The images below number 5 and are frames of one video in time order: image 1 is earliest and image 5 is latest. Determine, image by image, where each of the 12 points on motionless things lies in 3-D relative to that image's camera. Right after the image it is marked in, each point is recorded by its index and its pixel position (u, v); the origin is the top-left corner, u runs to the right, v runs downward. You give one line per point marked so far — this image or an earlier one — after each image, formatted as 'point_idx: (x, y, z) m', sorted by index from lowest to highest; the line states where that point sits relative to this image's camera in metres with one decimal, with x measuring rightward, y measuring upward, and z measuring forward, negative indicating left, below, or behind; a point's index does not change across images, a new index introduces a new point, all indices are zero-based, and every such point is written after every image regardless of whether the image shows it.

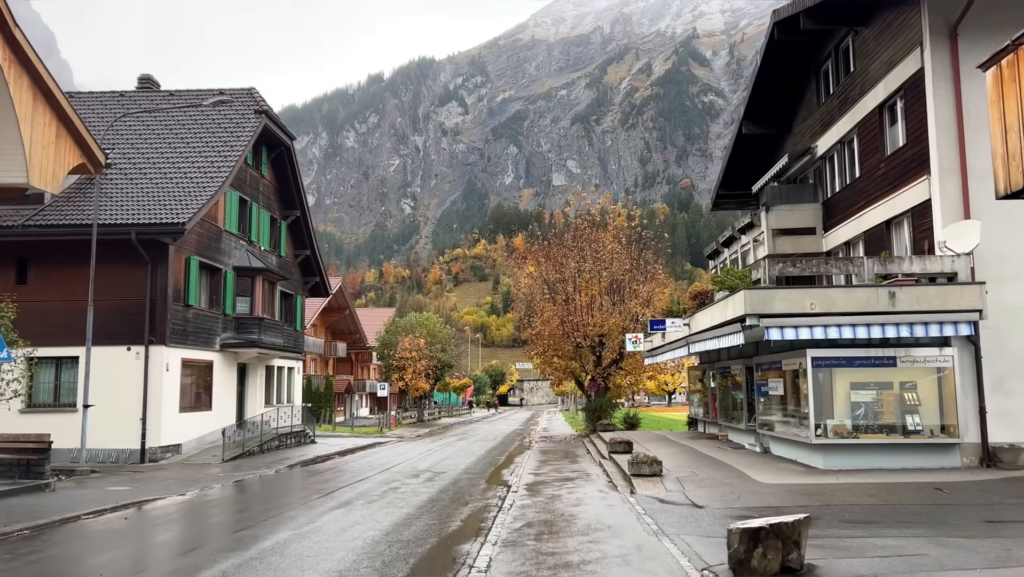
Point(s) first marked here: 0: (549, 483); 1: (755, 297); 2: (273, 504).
0: (+0.8, -4.5, +16.8) m
1: (+4.9, -0.2, +14.6) m
2: (-5.1, -4.7, +15.8) m
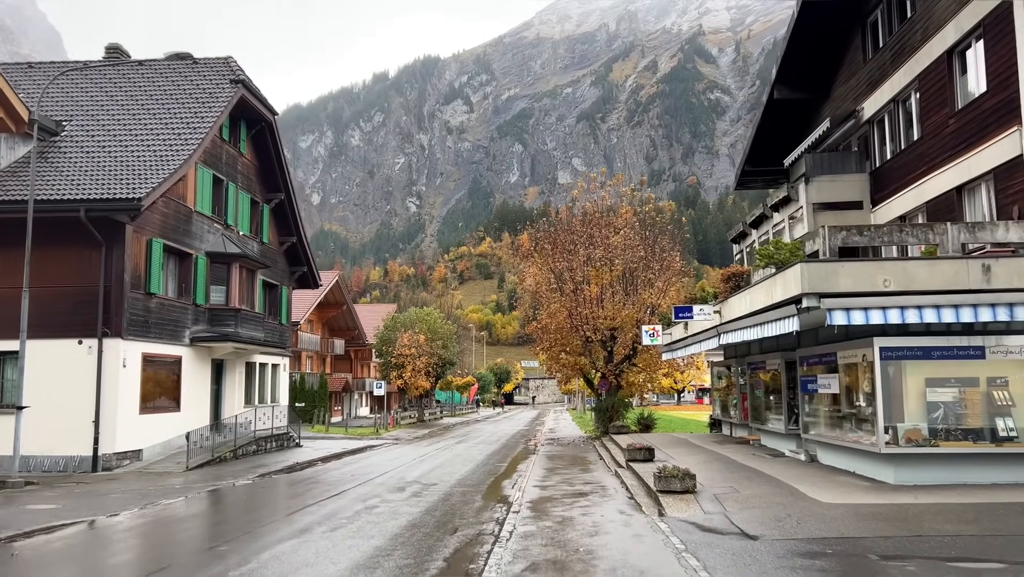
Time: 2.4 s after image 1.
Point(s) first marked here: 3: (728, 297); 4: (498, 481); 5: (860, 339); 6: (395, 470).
0: (+0.9, -4.1, +14.0) m
1: (+4.9, +0.3, +11.7) m
2: (-5.1, -4.3, +13.1) m
3: (+5.2, -0.2, +17.3) m
4: (-0.3, -4.6, +17.3) m
5: (+6.4, -0.9, +13.5) m
6: (-3.1, -4.9, +19.6) m
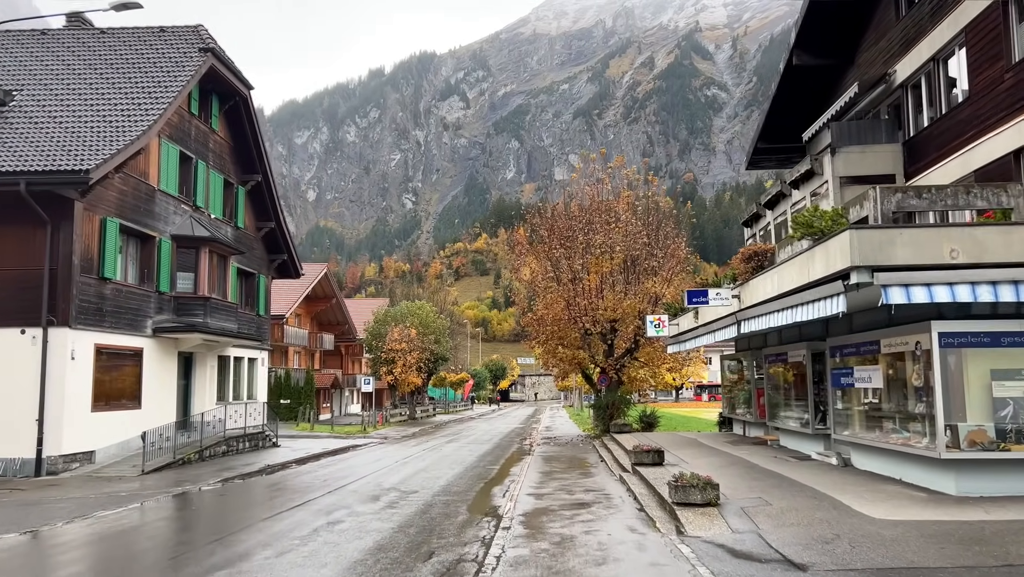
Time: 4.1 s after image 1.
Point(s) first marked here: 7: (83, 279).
0: (+0.7, -3.7, +12.0) m
1: (+4.8, +0.6, +9.7) m
2: (-5.3, -3.9, +11.0) m
3: (+5.0, +0.2, +15.3) m
4: (-0.5, -4.2, +15.2) m
5: (+6.3, -0.6, +11.5) m
6: (-3.3, -4.5, +17.6) m
7: (-11.2, +0.2, +19.0) m
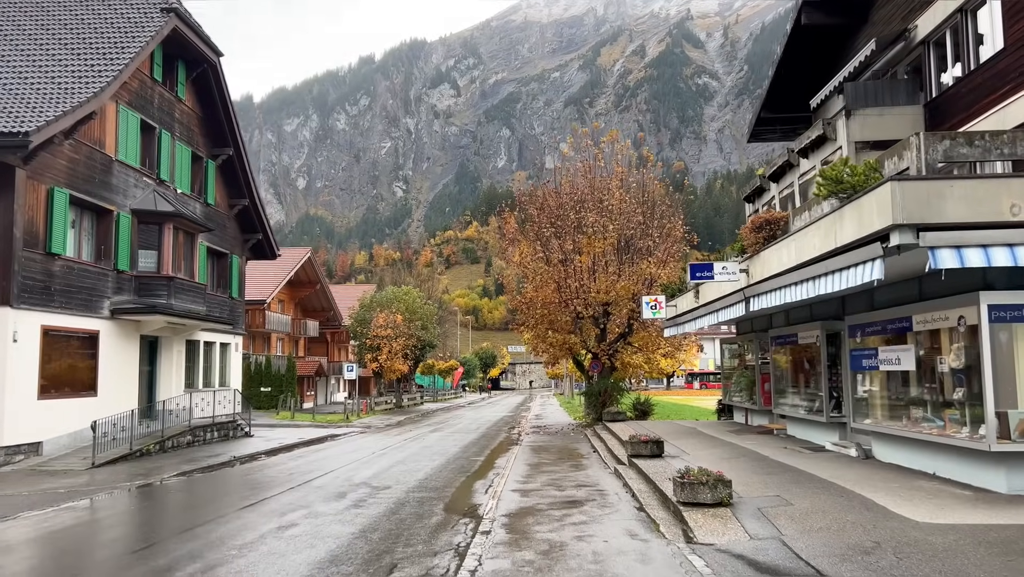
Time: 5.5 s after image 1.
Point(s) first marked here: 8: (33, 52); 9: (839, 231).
0: (+0.4, -3.2, +10.5) m
1: (+4.5, +1.1, +8.2) m
2: (-5.5, -3.4, +9.4) m
3: (+4.7, +0.7, +13.8) m
4: (-0.8, -3.7, +13.7) m
5: (+6.0, -0.1, +10.0) m
6: (-3.7, -3.9, +16.1) m
7: (-11.5, +0.8, +17.4) m
8: (-13.0, +6.4, +19.8) m
9: (+4.3, +0.8, +9.7) m
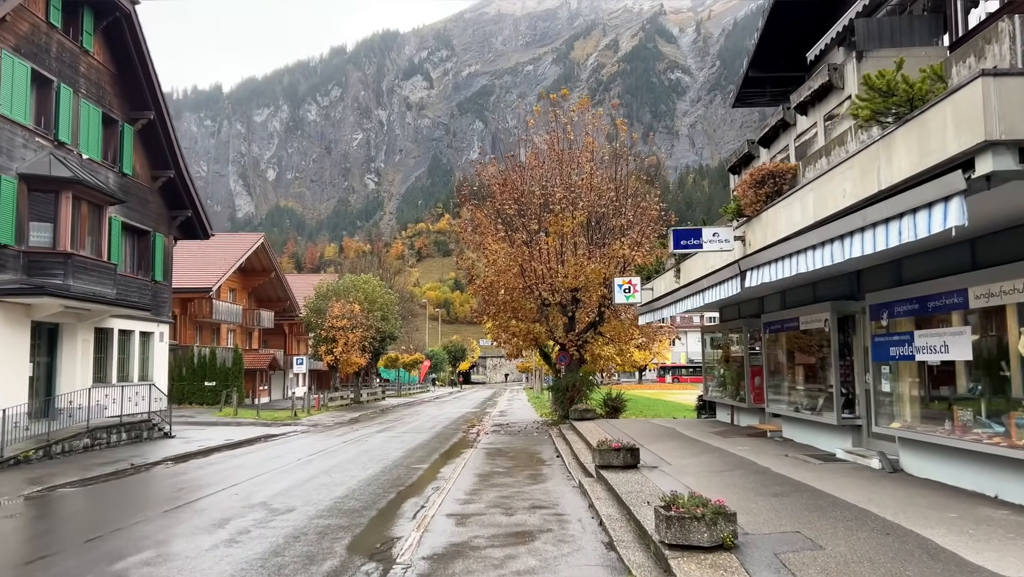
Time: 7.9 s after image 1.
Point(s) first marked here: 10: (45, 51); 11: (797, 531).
0: (-0.4, -2.8, +7.8) m
1: (+3.8, +1.5, +5.6) m
2: (-6.3, -3.0, +6.5) m
3: (+3.8, +1.1, +11.2) m
4: (-1.7, -3.2, +10.9) m
5: (+5.2, +0.3, +7.4) m
6: (-4.7, -3.5, +13.2) m
7: (-12.6, +1.3, +14.1) m
8: (-14.1, +7.0, +16.4) m
9: (+3.6, +1.2, +7.1) m
10: (-12.7, +6.4, +19.7) m
11: (+2.7, -2.3, +7.0) m
